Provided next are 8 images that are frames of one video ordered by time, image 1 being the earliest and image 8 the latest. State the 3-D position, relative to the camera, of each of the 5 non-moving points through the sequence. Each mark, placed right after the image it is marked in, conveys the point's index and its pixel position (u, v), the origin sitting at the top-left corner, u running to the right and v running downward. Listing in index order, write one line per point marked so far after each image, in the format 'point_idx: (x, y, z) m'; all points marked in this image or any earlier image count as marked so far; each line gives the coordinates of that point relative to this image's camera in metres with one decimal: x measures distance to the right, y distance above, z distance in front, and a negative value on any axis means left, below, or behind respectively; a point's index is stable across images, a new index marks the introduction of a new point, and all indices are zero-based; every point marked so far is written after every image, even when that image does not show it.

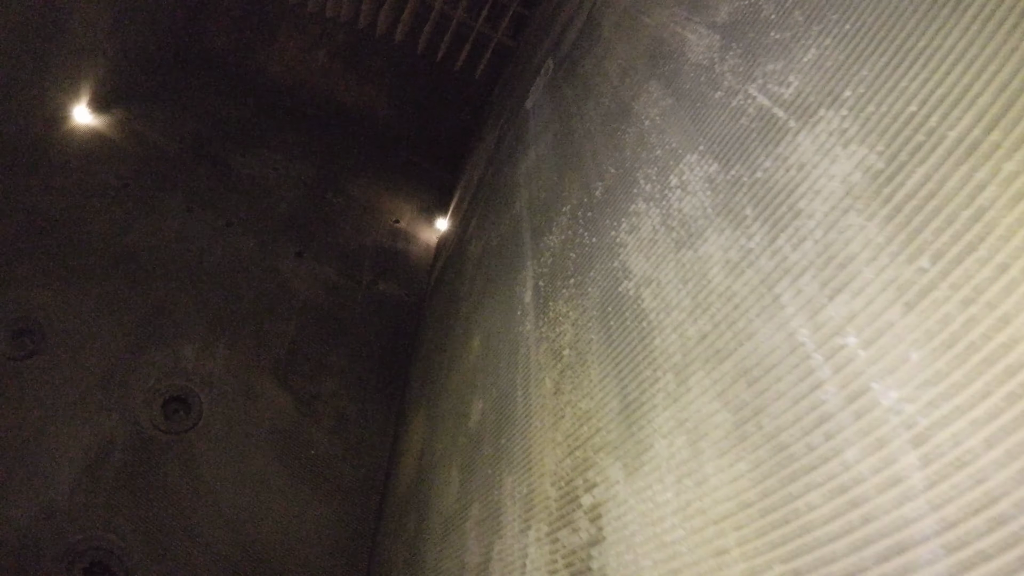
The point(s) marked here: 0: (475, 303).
0: (-0.3, -0.1, +4.6) m
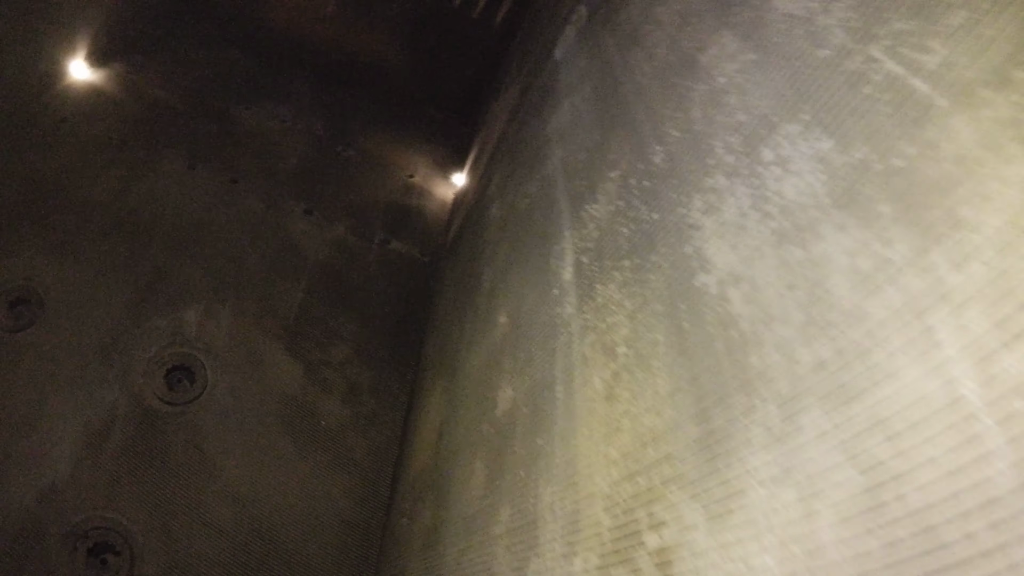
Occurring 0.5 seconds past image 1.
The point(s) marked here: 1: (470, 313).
0: (-0.1, +0.1, +4.2) m
1: (-0.3, -0.2, +4.6) m
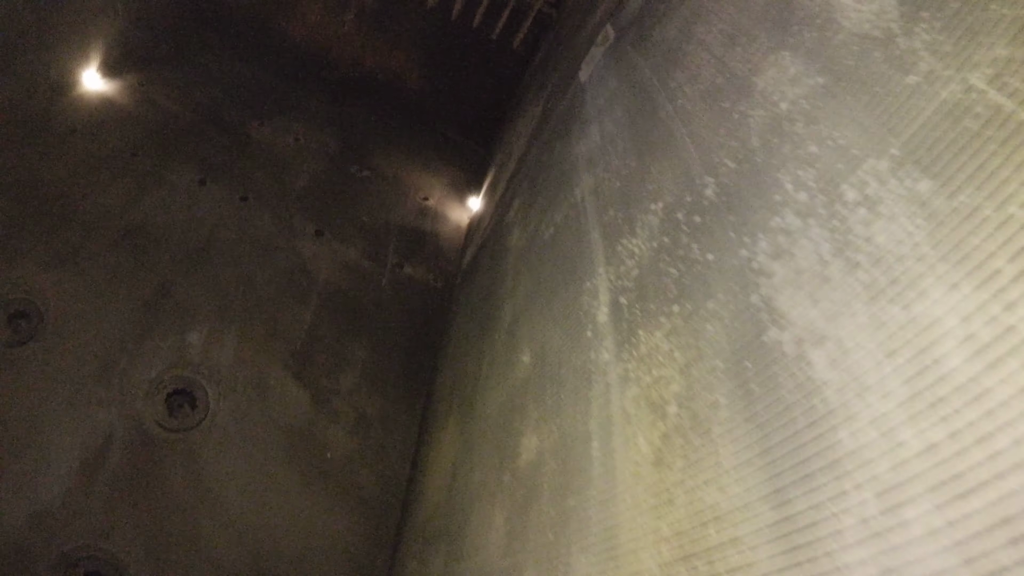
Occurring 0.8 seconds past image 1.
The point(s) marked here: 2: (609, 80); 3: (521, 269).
0: (+0.1, -0.1, +3.9) m
1: (-0.2, -0.4, +4.3) m
2: (+0.7, +1.4, +4.3) m
3: (+0.1, +0.1, +4.2) m
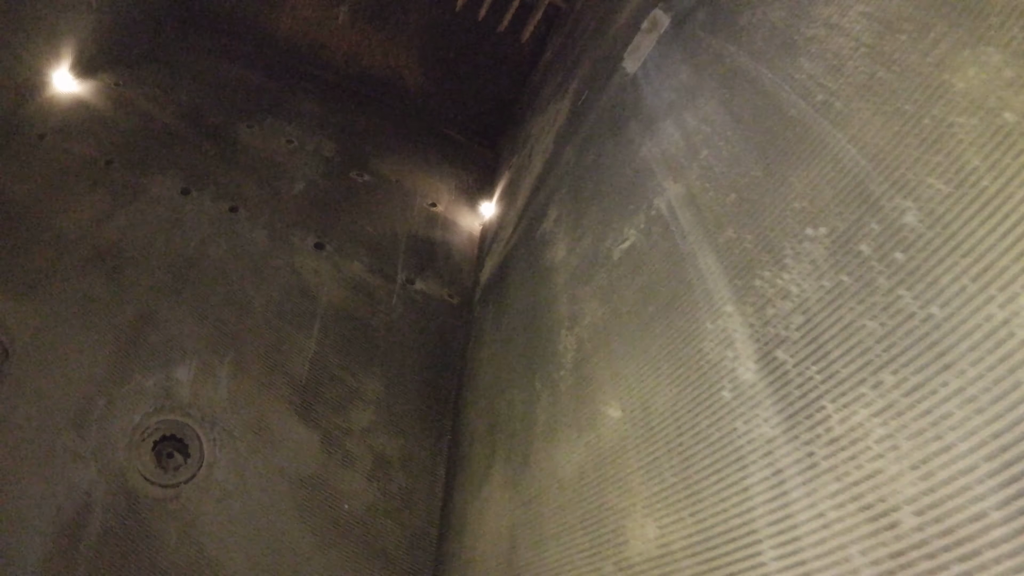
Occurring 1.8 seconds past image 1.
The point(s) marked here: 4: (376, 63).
0: (+0.5, -0.3, +3.3) m
1: (+0.2, -0.6, +3.7) m
2: (+1.0, +1.3, +3.7) m
3: (+0.4, 0.0, +3.6) m
4: (-1.4, +2.5, +7.4) m
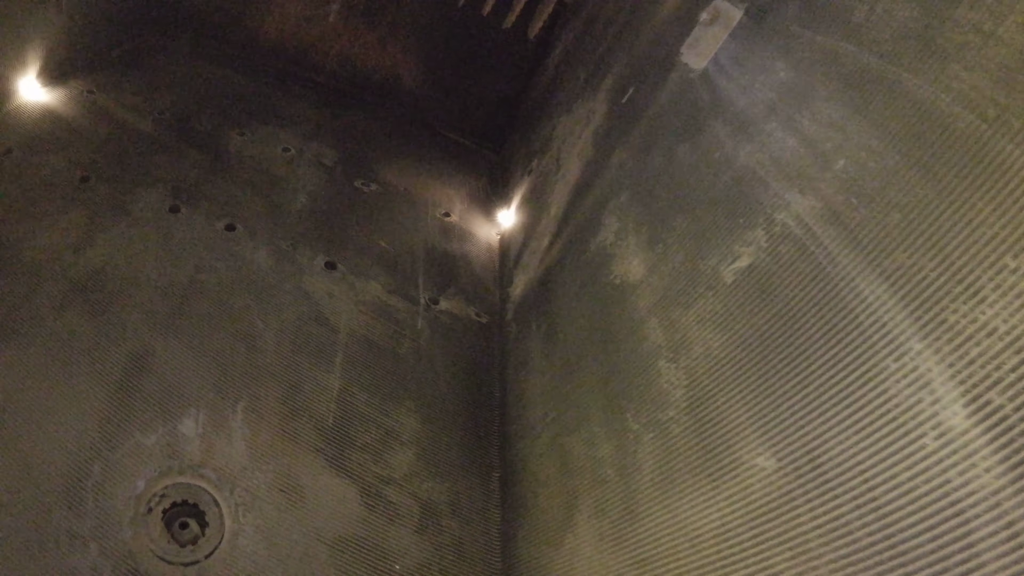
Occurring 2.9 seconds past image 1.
0: (+0.9, -0.4, +2.9) m
1: (+0.6, -0.7, +3.3) m
2: (+1.4, +1.2, +3.4) m
3: (+0.9, -0.2, +3.2) m
4: (-1.5, +2.3, +6.8) m
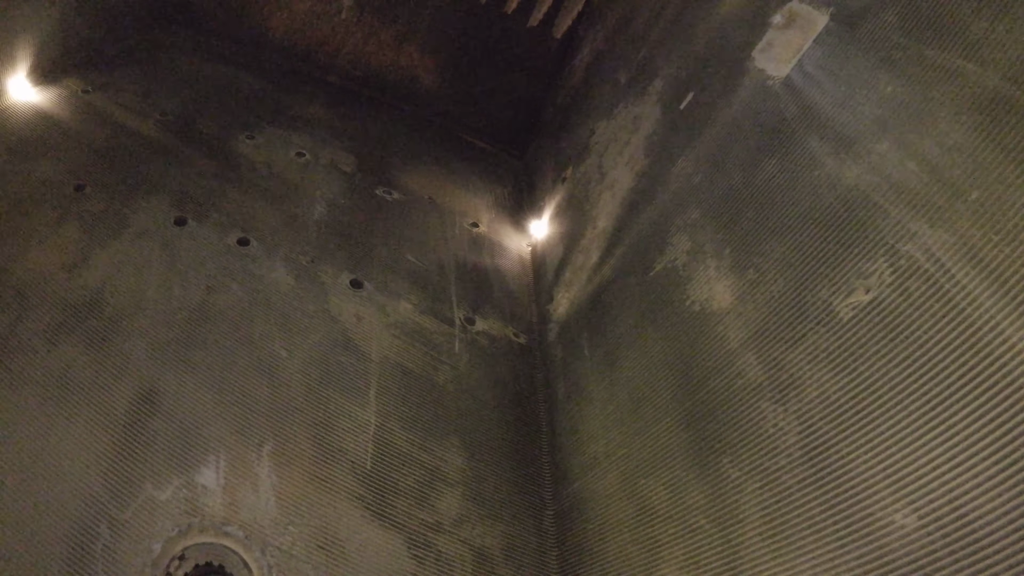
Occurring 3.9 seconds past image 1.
0: (+1.4, -0.6, +2.6) m
1: (+1.0, -0.8, +3.0) m
2: (+1.7, +1.0, +3.1) m
3: (+1.2, -0.3, +2.9) m
4: (-1.3, +2.2, +6.3) m
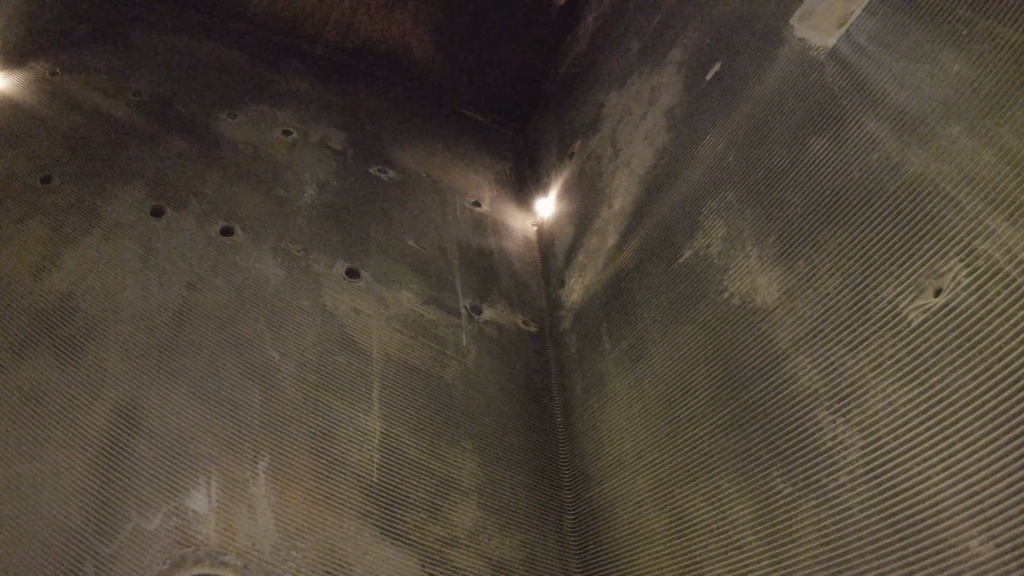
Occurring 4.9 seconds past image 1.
0: (+1.5, -0.6, +2.3) m
1: (+1.1, -0.8, +2.7) m
2: (+1.8, +1.1, +2.7) m
3: (+1.4, -0.3, +2.6) m
4: (-1.3, +2.4, +5.8) m
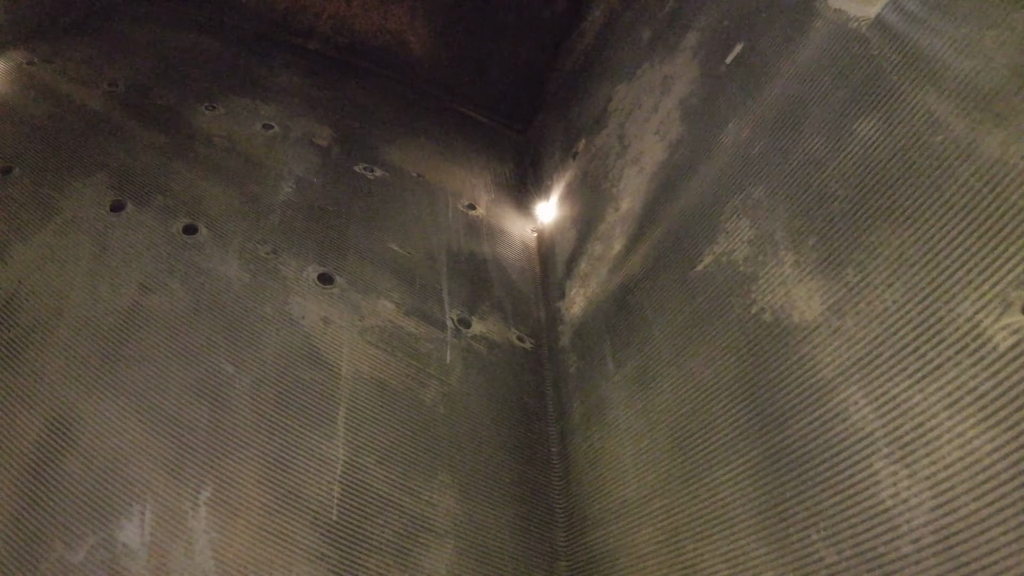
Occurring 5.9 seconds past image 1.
0: (+1.4, -0.6, +1.8) m
1: (+1.0, -0.9, +2.2) m
2: (+1.8, +1.0, +2.2) m
3: (+1.3, -0.3, +2.1) m
4: (-1.2, +2.3, +5.5) m
